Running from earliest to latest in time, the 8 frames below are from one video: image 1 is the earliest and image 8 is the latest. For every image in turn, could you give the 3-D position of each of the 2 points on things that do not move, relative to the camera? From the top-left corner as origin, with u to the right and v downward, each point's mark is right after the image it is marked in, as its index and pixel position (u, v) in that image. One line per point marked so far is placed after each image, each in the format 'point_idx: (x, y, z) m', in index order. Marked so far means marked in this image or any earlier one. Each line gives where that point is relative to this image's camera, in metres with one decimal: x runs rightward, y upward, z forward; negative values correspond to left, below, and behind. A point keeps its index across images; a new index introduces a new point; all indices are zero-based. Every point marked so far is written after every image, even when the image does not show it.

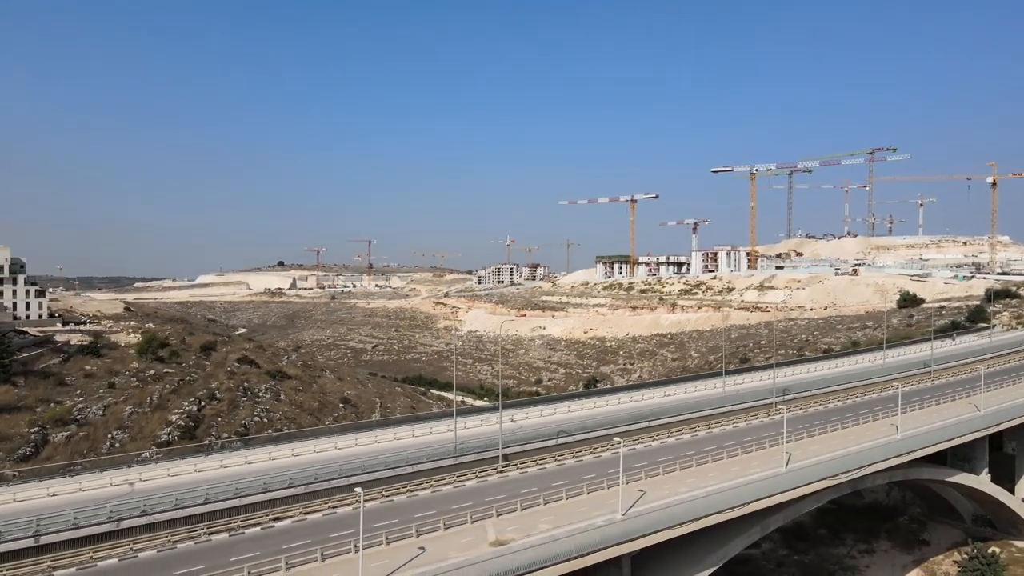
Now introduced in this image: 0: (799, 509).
0: (+7.3, -5.6, +17.8) m
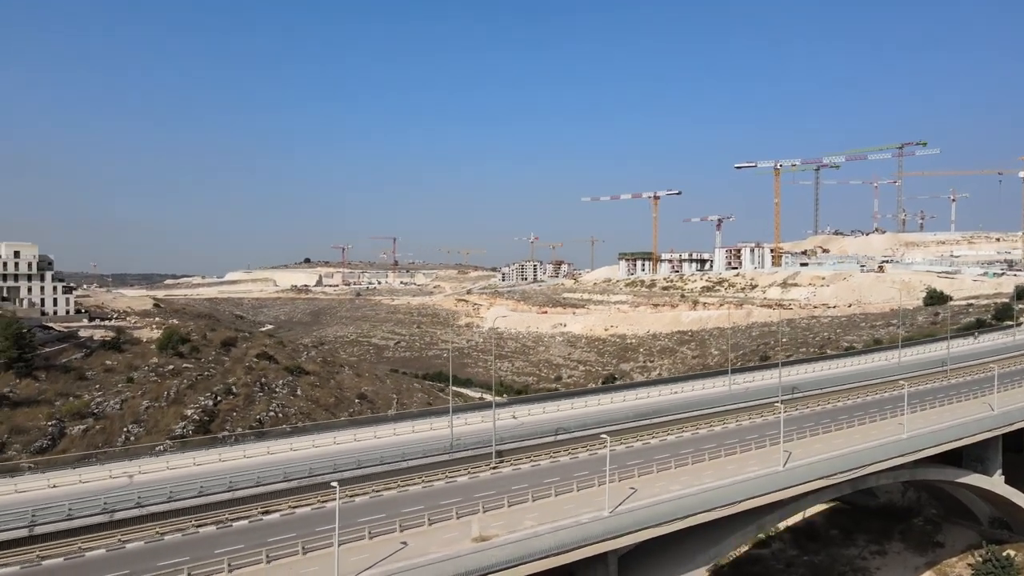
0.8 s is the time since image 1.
0: (+7.1, -5.6, +17.5) m
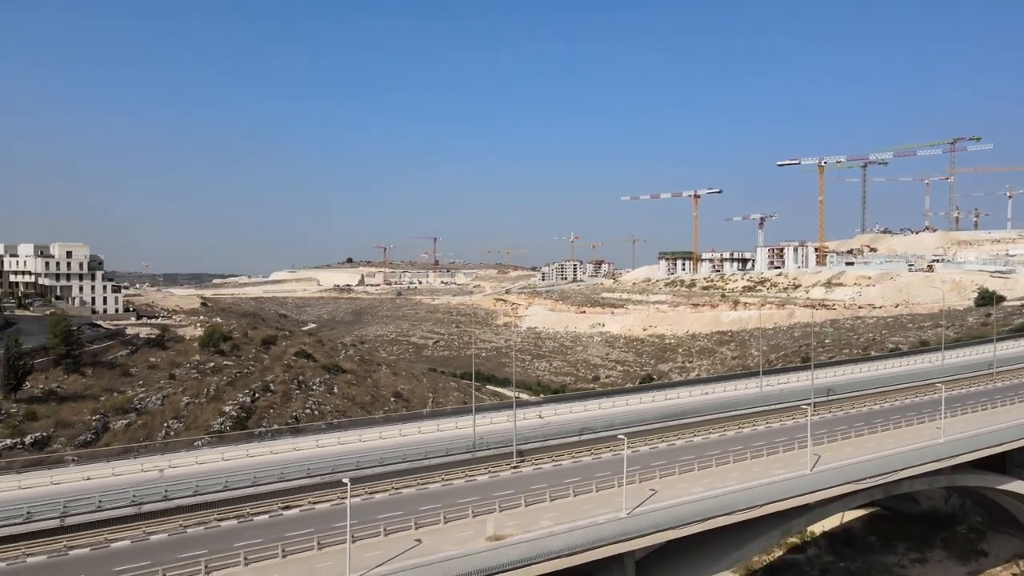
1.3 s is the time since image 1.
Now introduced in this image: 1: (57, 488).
0: (+7.6, -5.5, +17.0) m
1: (-10.9, -4.8, +16.6) m
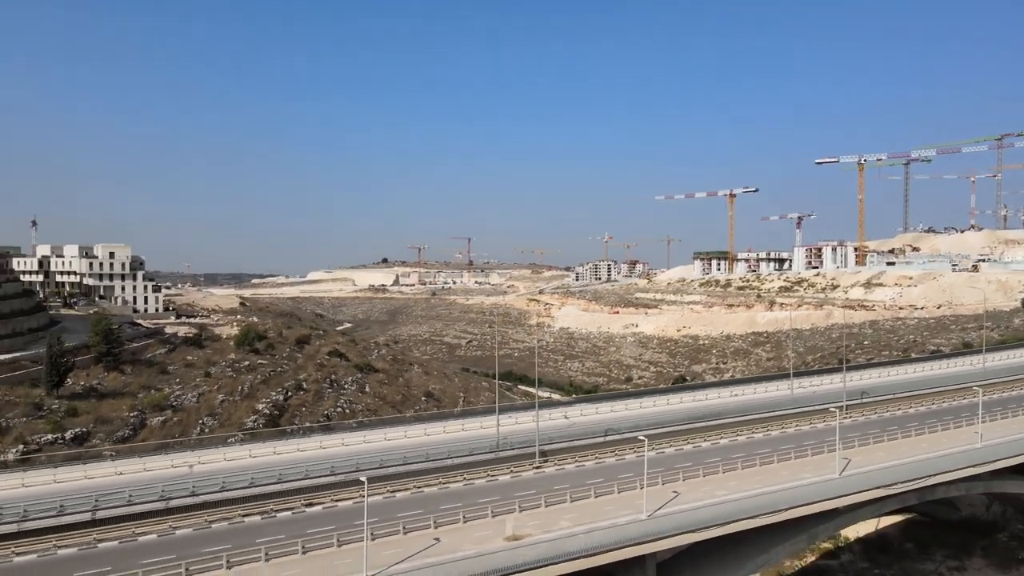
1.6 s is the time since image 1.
0: (+8.2, -5.5, +16.6) m
1: (-10.4, -4.8, +17.0) m
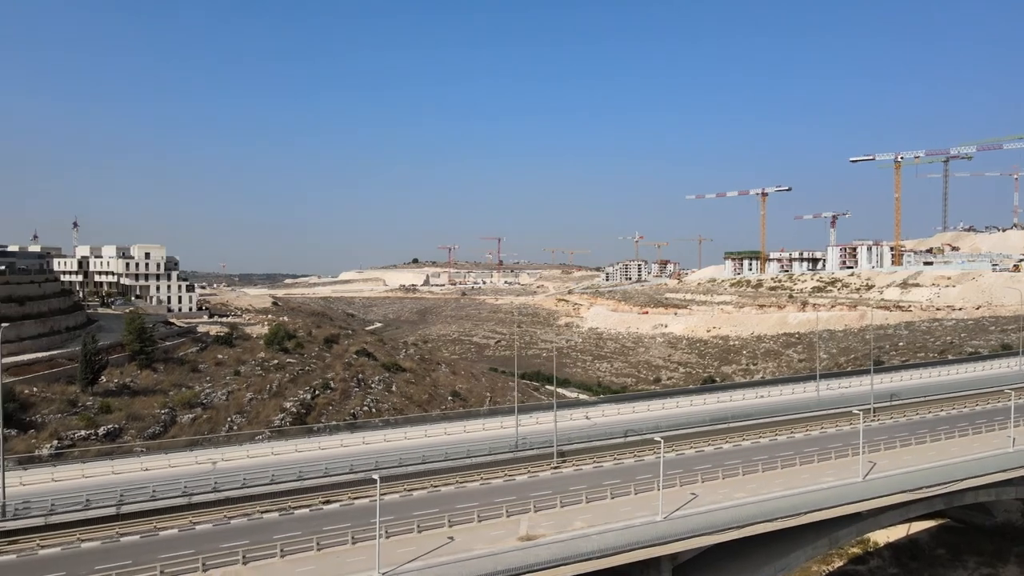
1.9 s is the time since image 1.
0: (+8.6, -5.5, +16.3) m
1: (-9.9, -4.8, +17.4) m
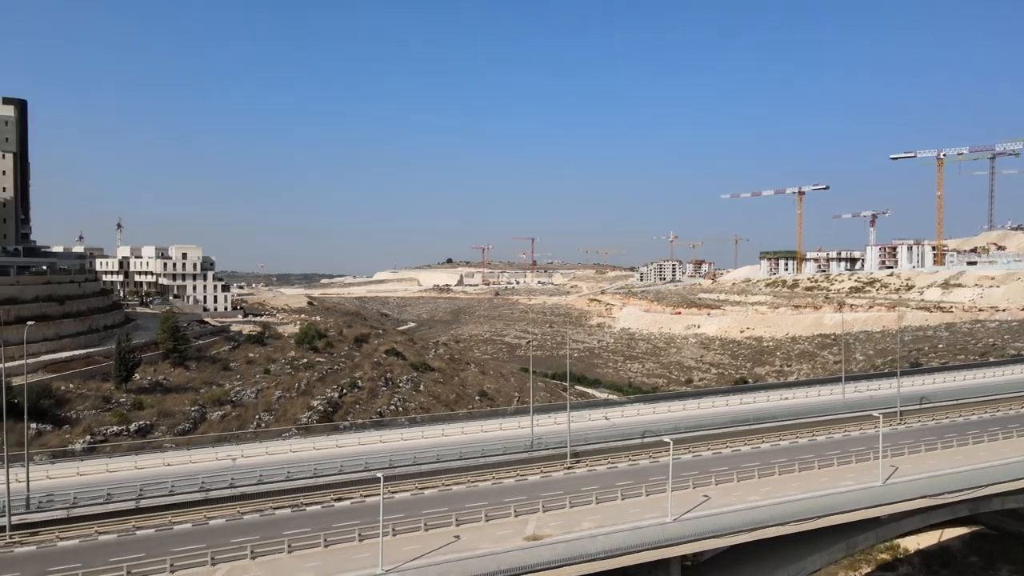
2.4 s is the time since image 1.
0: (+8.8, -5.5, +15.9) m
1: (-9.6, -4.8, +17.9) m
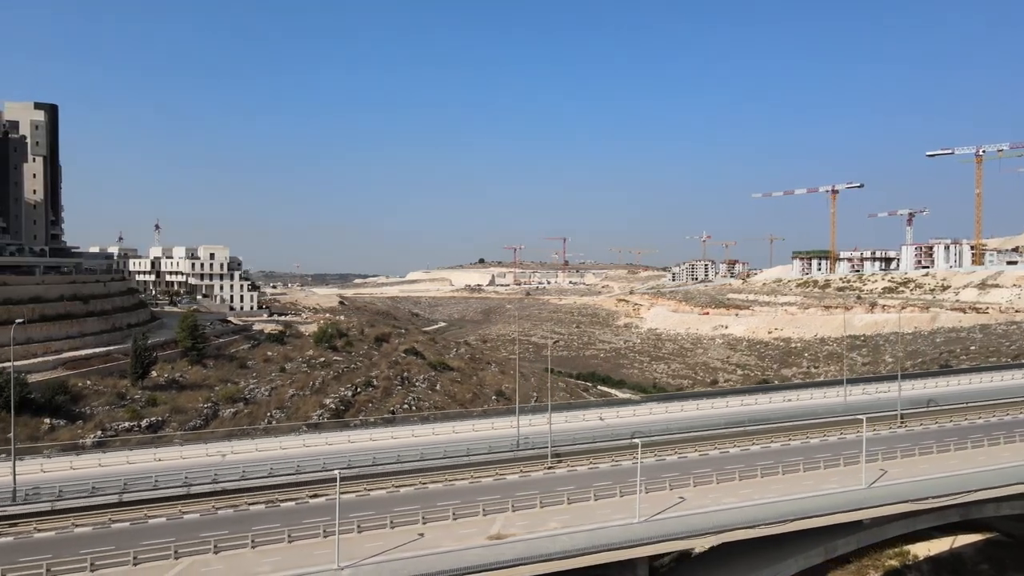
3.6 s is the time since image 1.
0: (+8.2, -5.5, +15.5) m
1: (-10.1, -4.7, +18.3) m
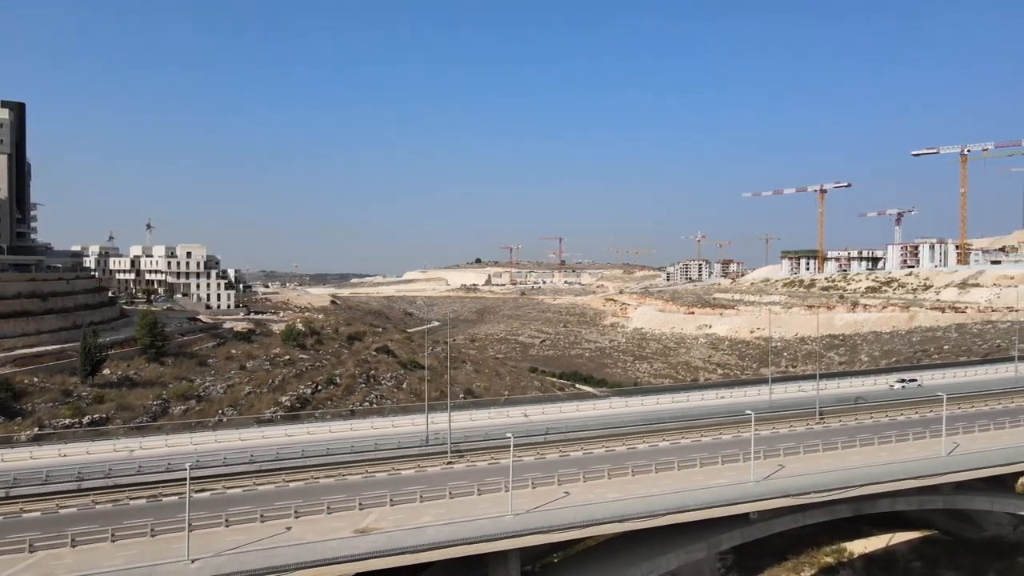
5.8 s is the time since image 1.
0: (+5.7, -5.4, +15.6) m
1: (-12.6, -4.6, +18.2) m
